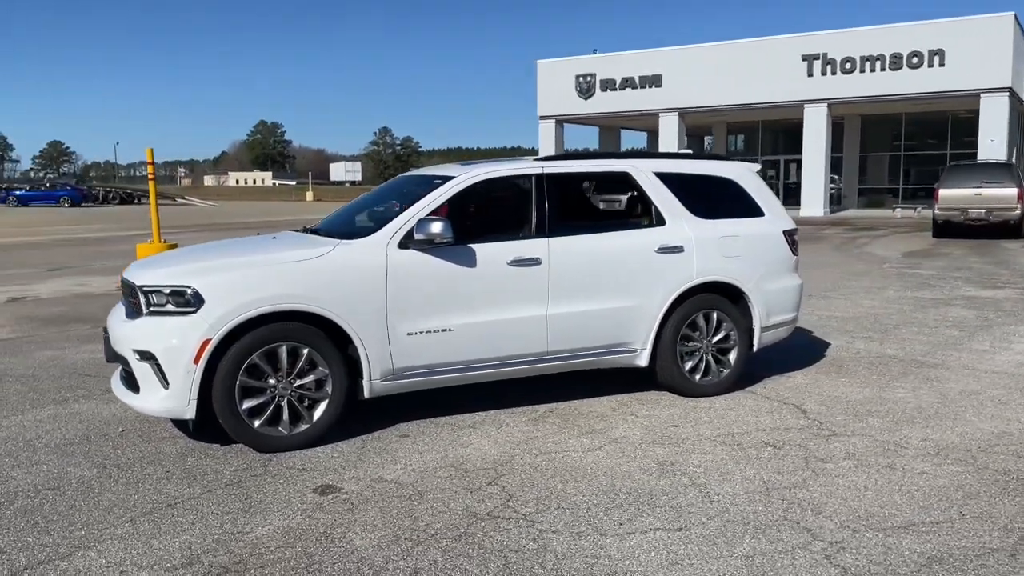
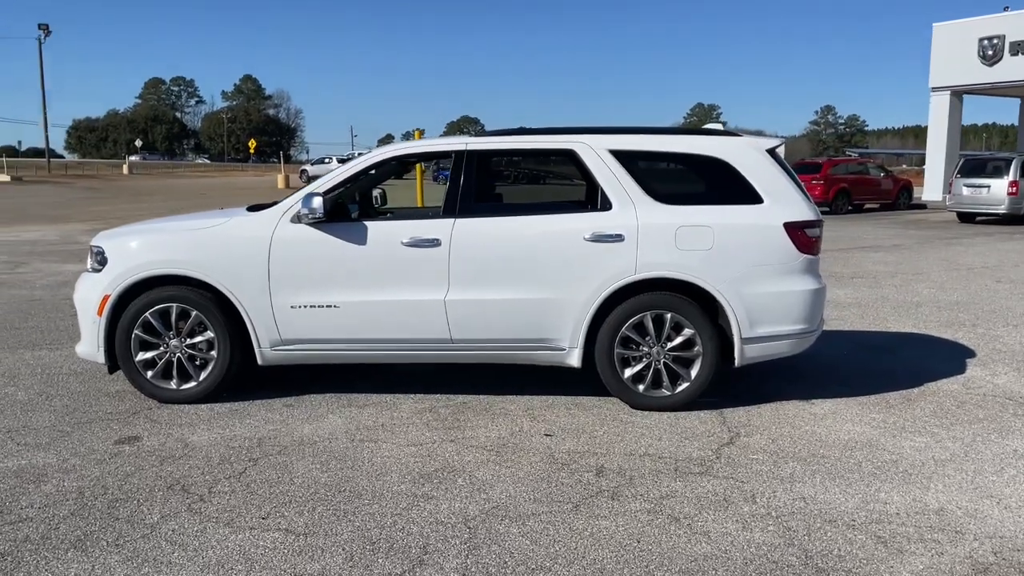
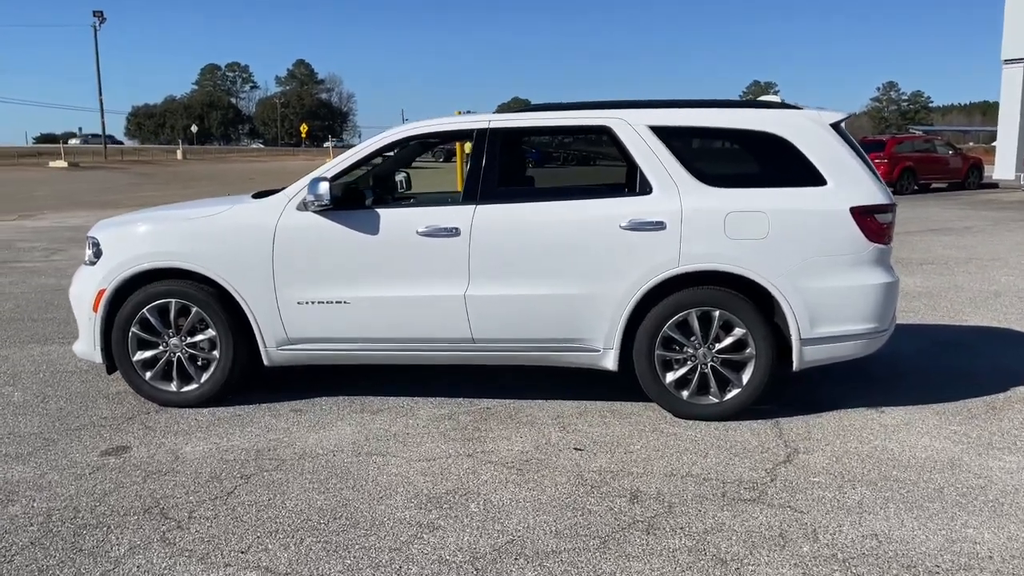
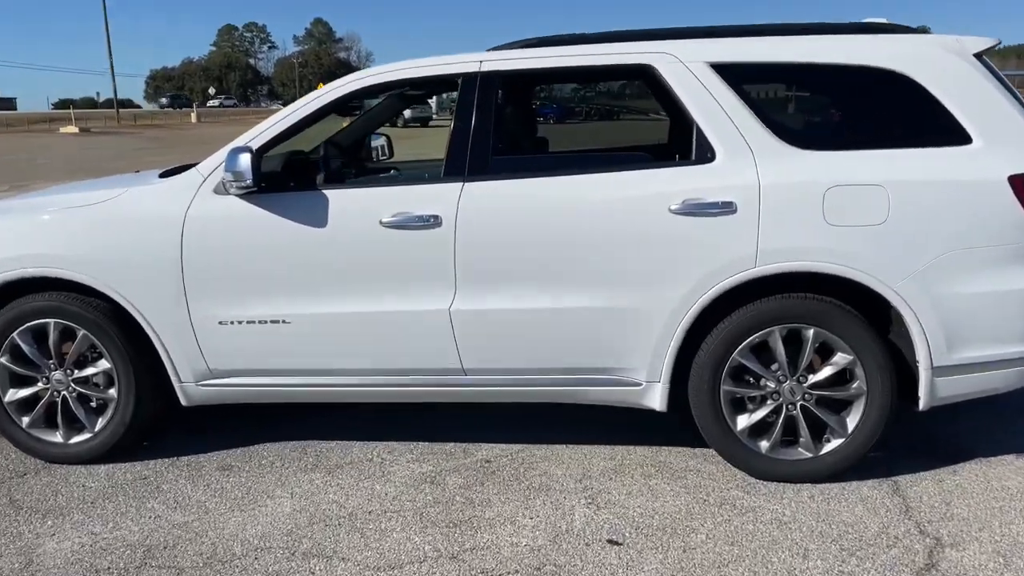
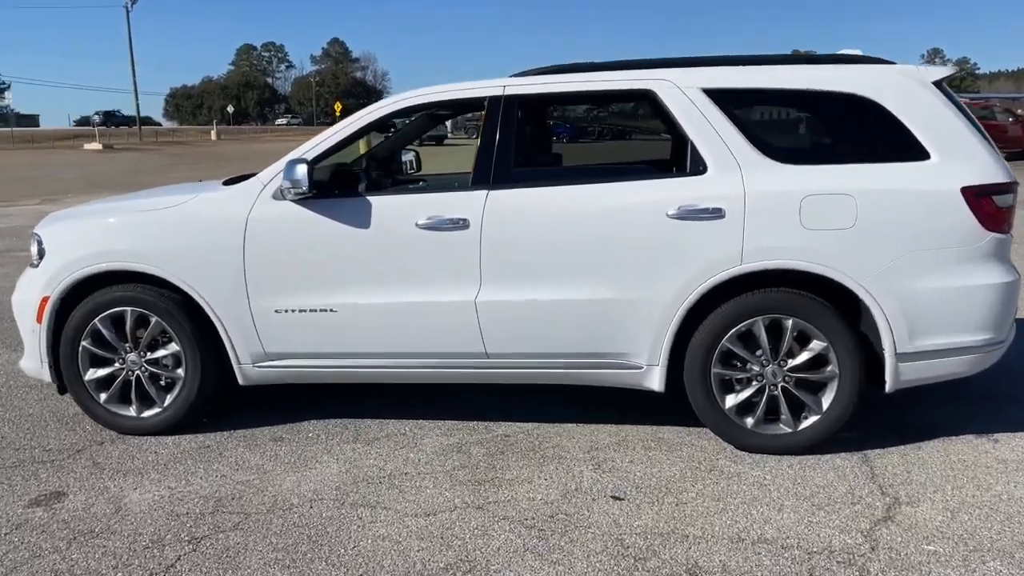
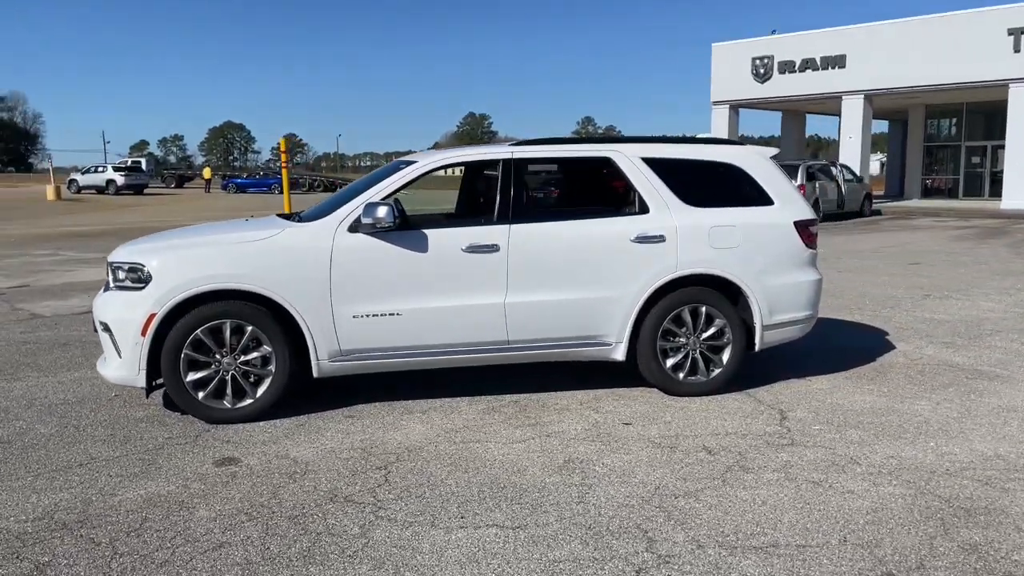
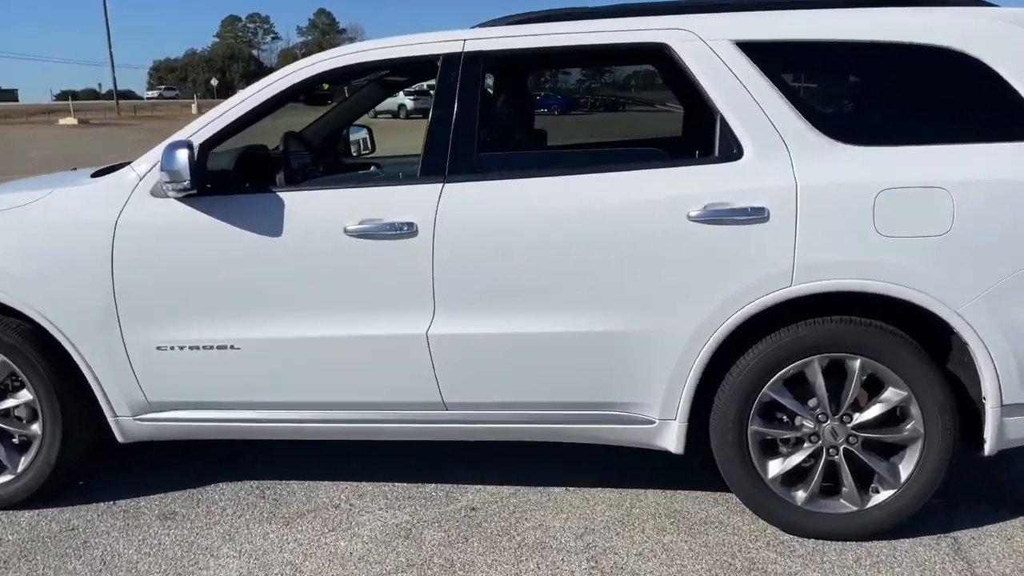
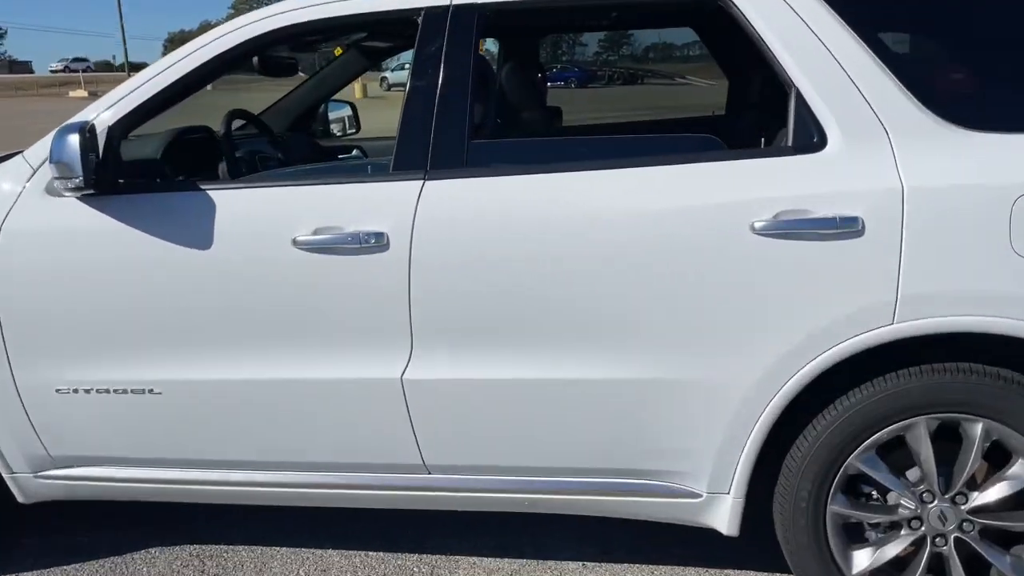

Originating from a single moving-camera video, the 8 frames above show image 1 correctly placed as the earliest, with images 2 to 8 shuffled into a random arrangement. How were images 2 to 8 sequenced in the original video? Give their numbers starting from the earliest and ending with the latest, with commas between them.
6, 2, 3, 5, 4, 7, 8
